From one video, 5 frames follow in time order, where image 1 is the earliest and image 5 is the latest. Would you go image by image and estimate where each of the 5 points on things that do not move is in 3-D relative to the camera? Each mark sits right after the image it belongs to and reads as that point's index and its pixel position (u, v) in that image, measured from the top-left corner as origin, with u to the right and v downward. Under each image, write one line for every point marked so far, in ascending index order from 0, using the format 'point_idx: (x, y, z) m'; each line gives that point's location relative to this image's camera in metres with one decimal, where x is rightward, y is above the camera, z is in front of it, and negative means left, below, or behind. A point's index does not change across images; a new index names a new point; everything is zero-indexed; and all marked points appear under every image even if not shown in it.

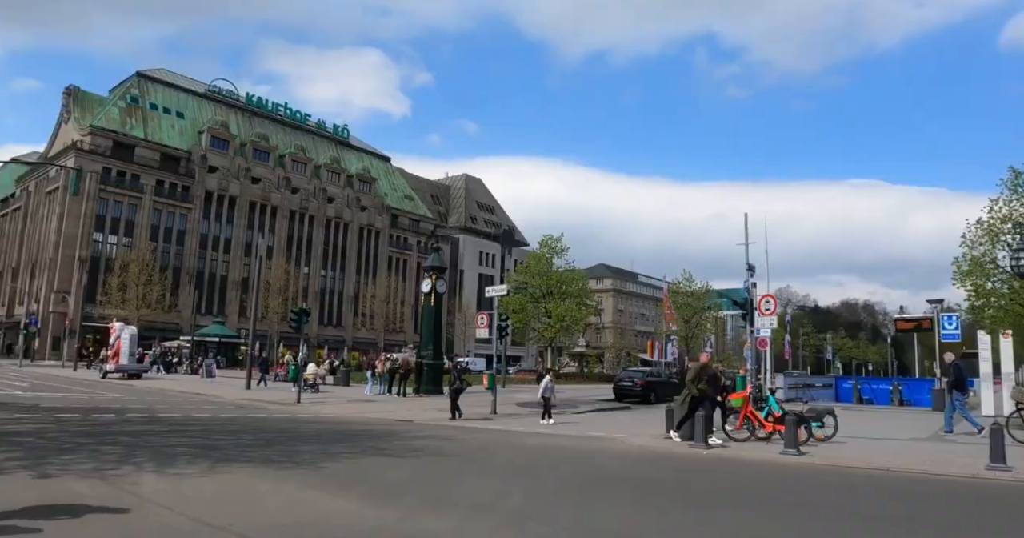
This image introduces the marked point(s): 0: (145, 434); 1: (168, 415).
0: (-6.3, -2.8, +12.6) m
1: (-7.9, -3.4, +17.0) m
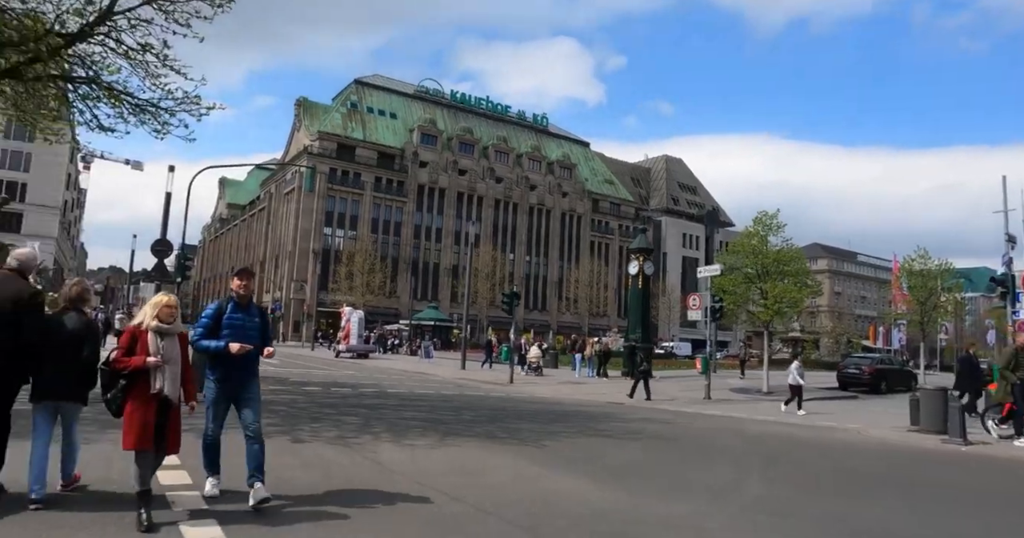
0: (-2.4, -2.5, +13.3) m
1: (-2.8, -3.0, +18.0) m
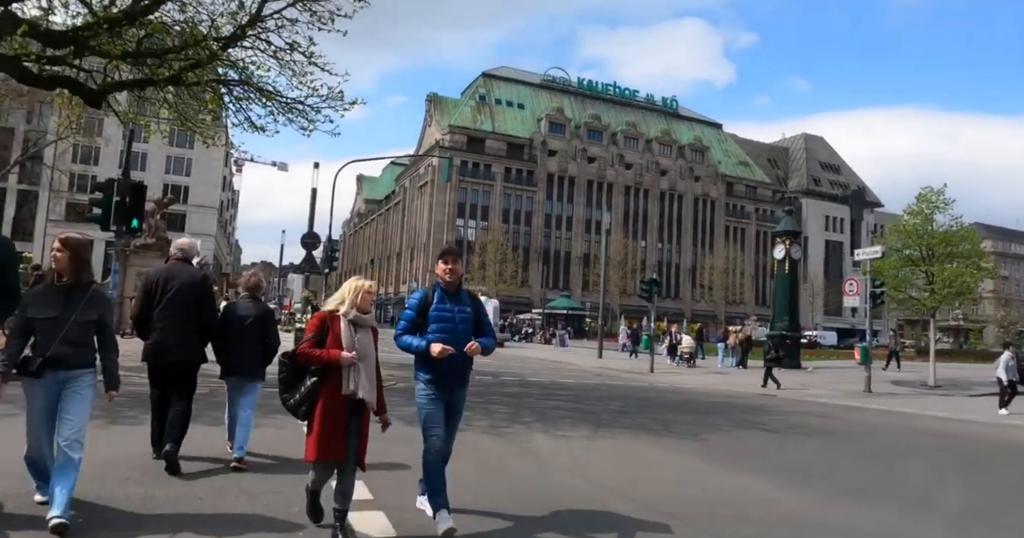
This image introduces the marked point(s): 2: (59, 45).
0: (+0.2, -2.3, +13.1) m
1: (+0.6, -2.7, +17.8) m
2: (-8.2, +4.1, +13.4) m
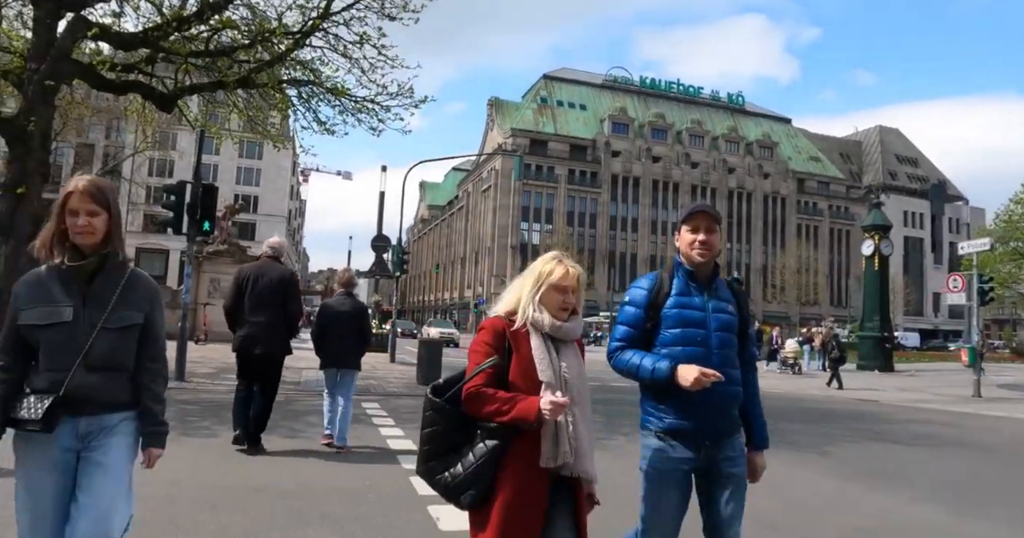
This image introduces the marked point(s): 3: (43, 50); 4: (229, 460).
0: (+1.6, -2.2, +12.2) m
1: (+2.4, -2.7, +16.8) m
2: (-6.8, +4.0, +13.2) m
3: (-8.2, +3.8, +13.0) m
4: (-2.5, -1.7, +6.5) m
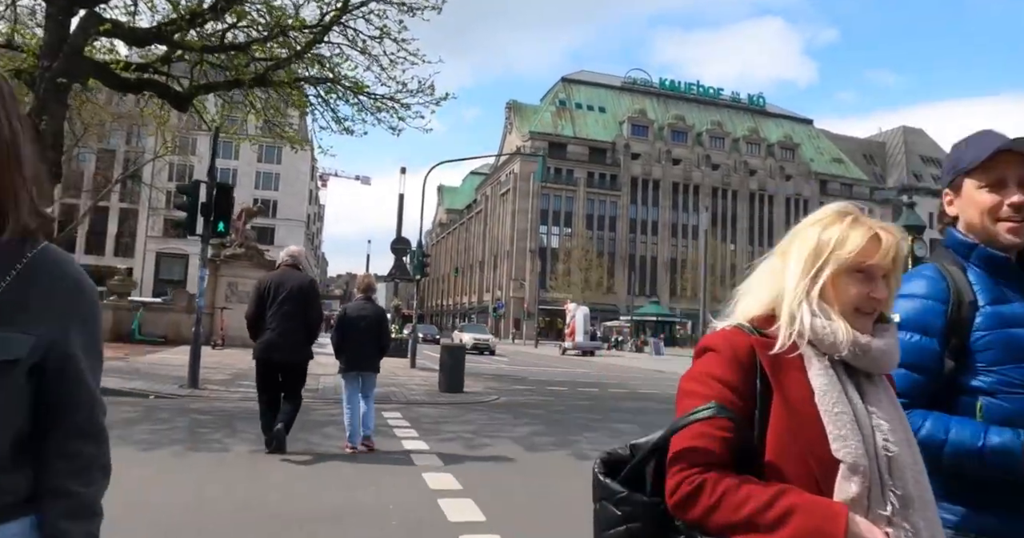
0: (+2.1, -2.2, +11.6) m
1: (+3.0, -2.7, +16.2) m
2: (-6.4, +3.9, +12.8) m
3: (-7.8, +3.8, +12.6) m
4: (-2.2, -1.7, +6.0) m
